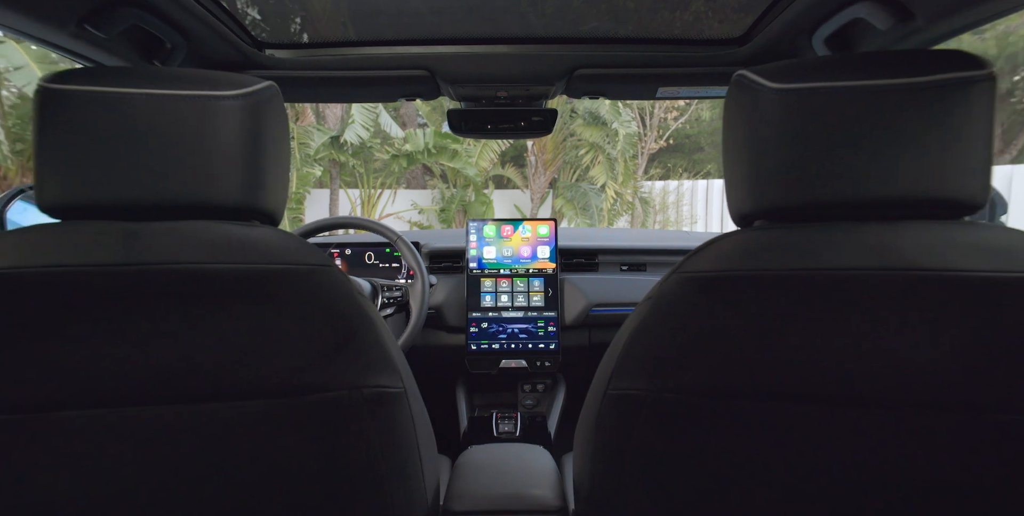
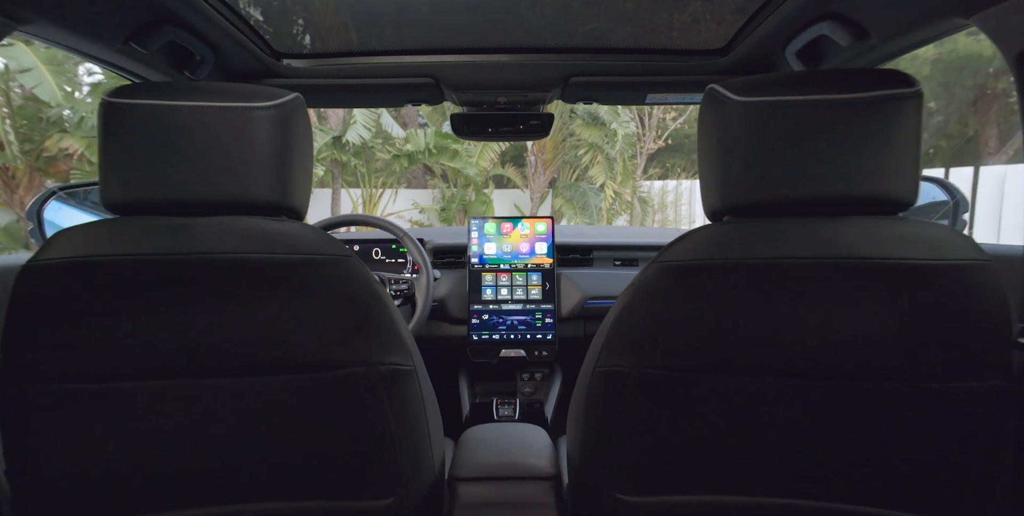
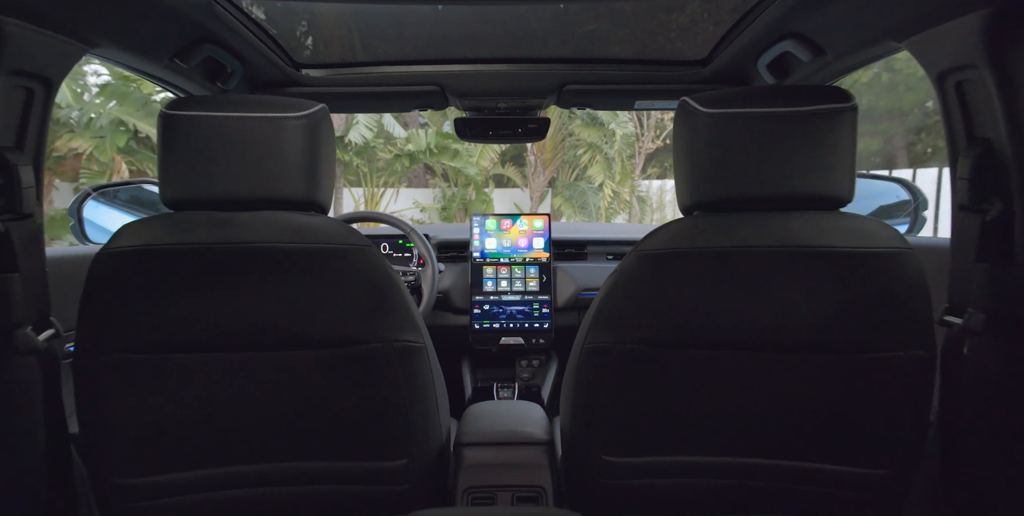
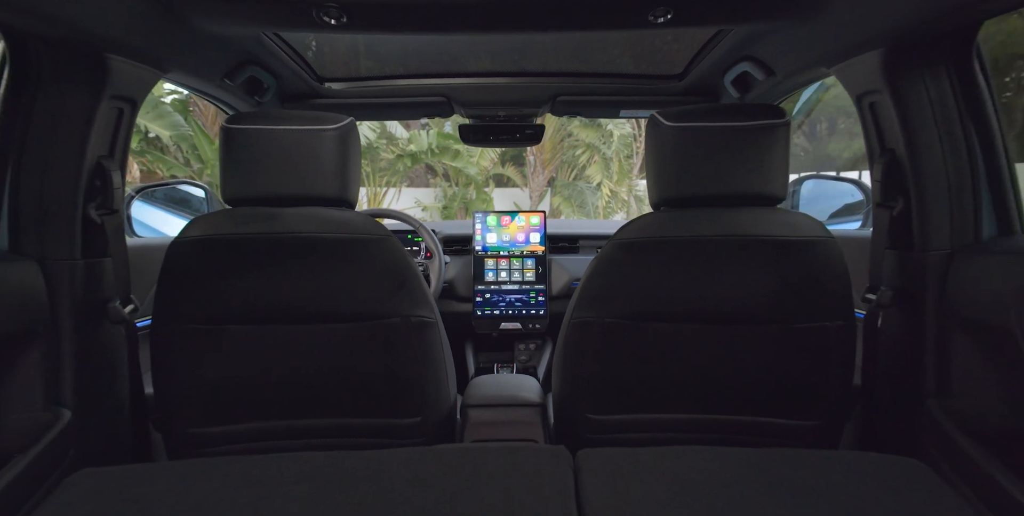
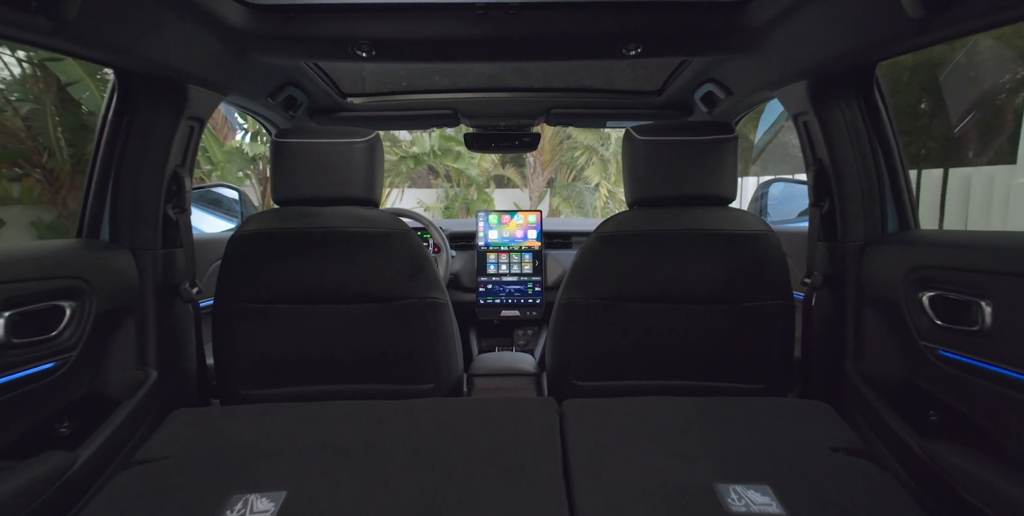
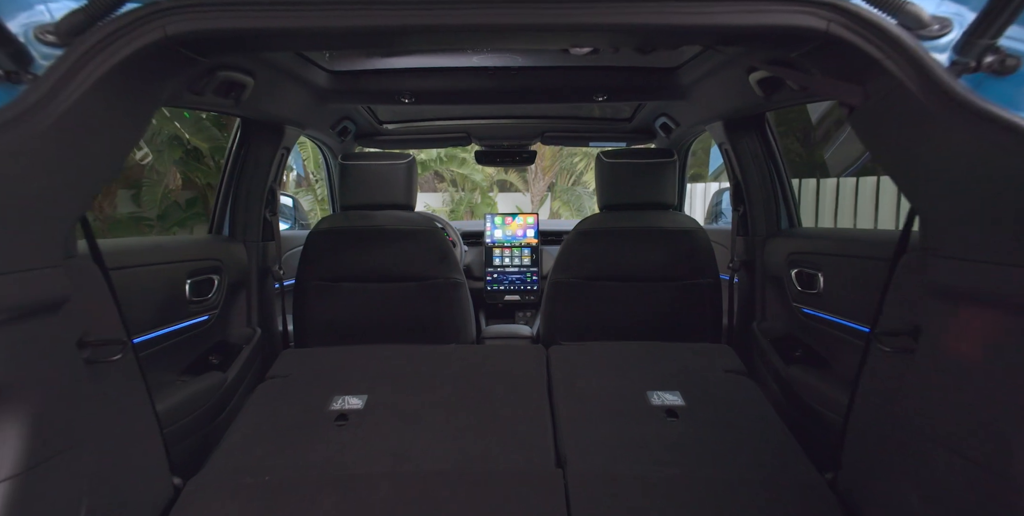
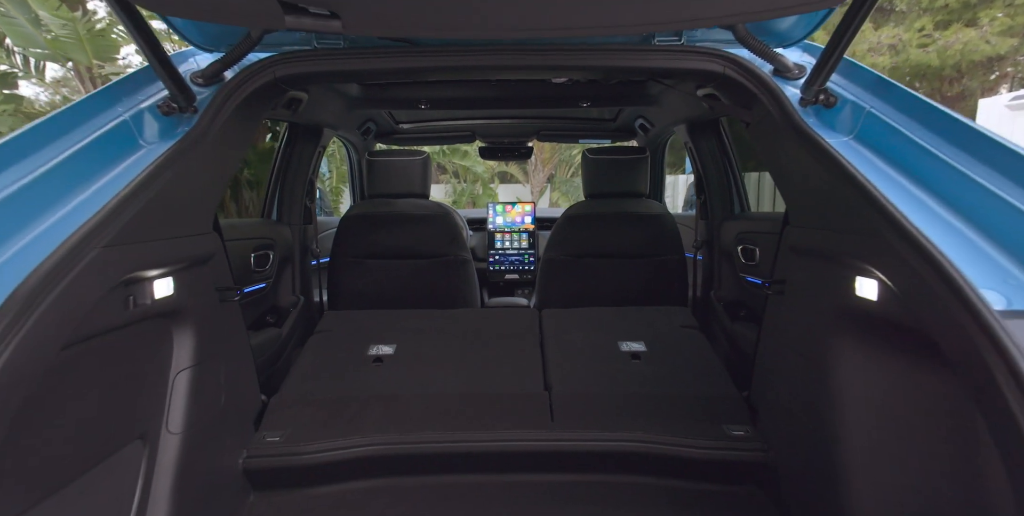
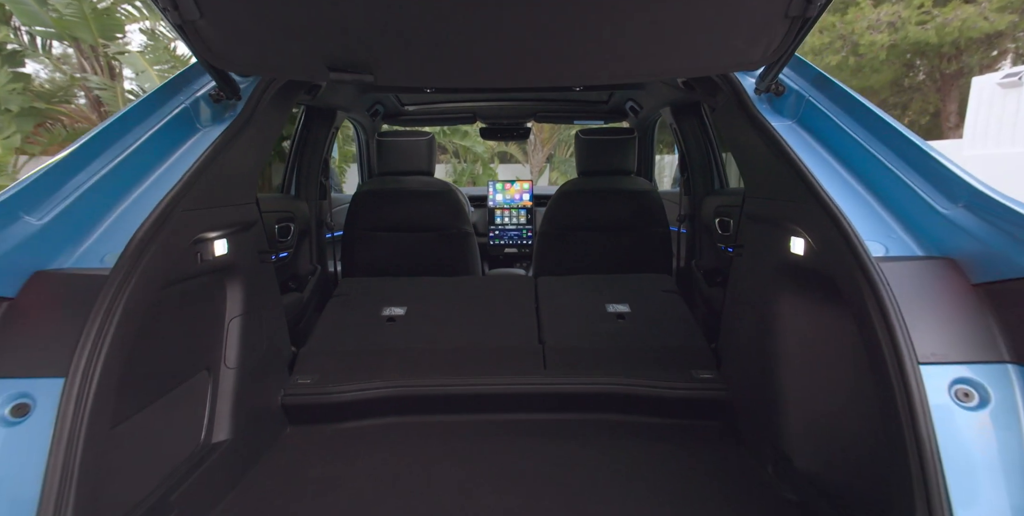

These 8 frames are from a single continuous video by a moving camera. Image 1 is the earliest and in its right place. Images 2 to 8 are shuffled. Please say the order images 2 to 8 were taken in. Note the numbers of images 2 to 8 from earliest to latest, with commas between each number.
2, 3, 4, 5, 6, 7, 8
